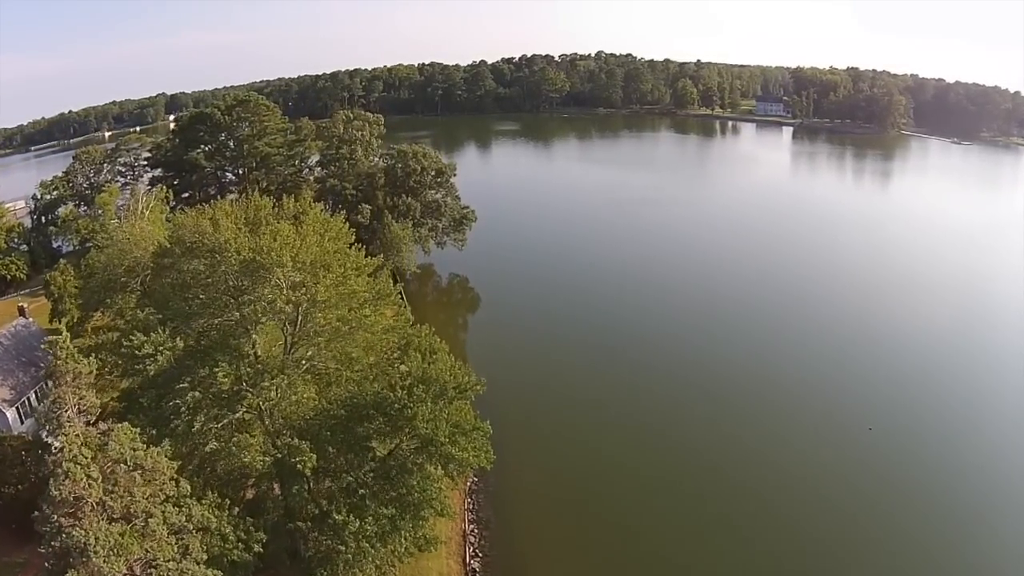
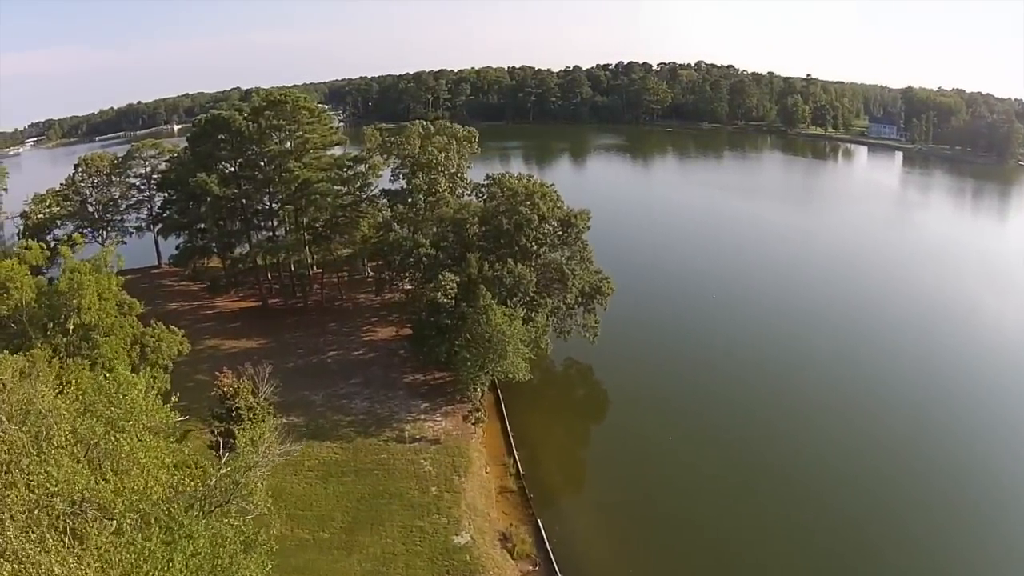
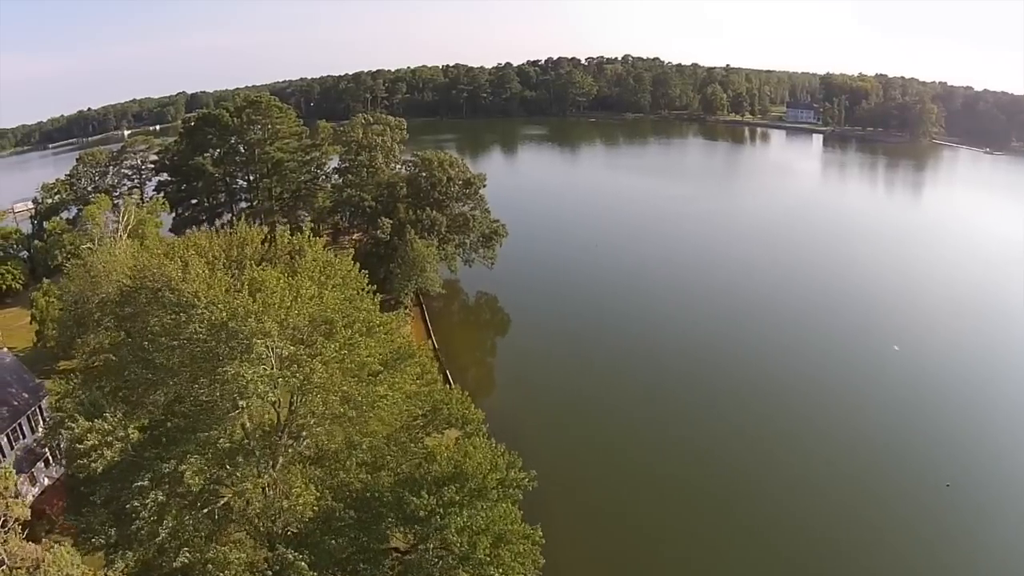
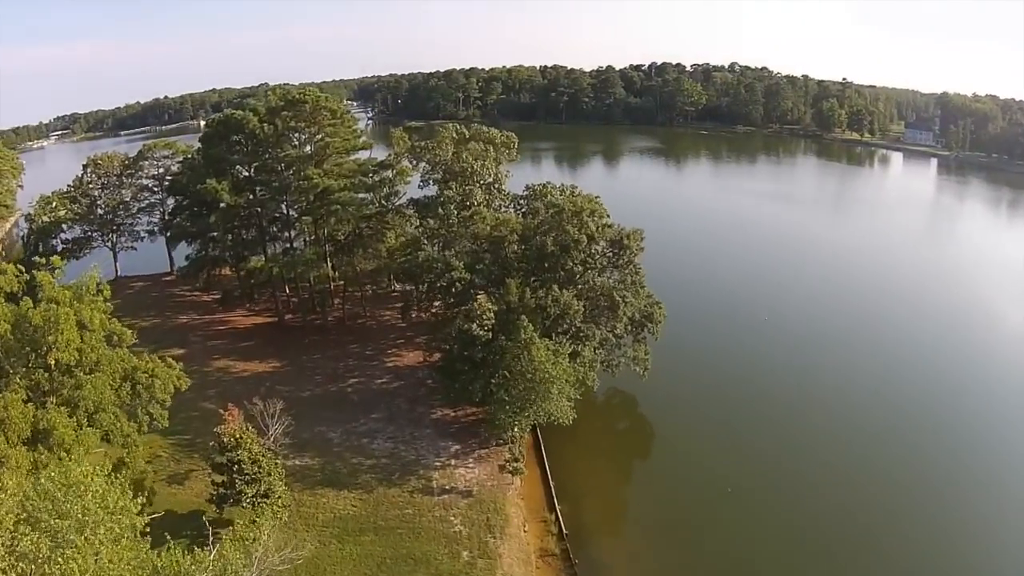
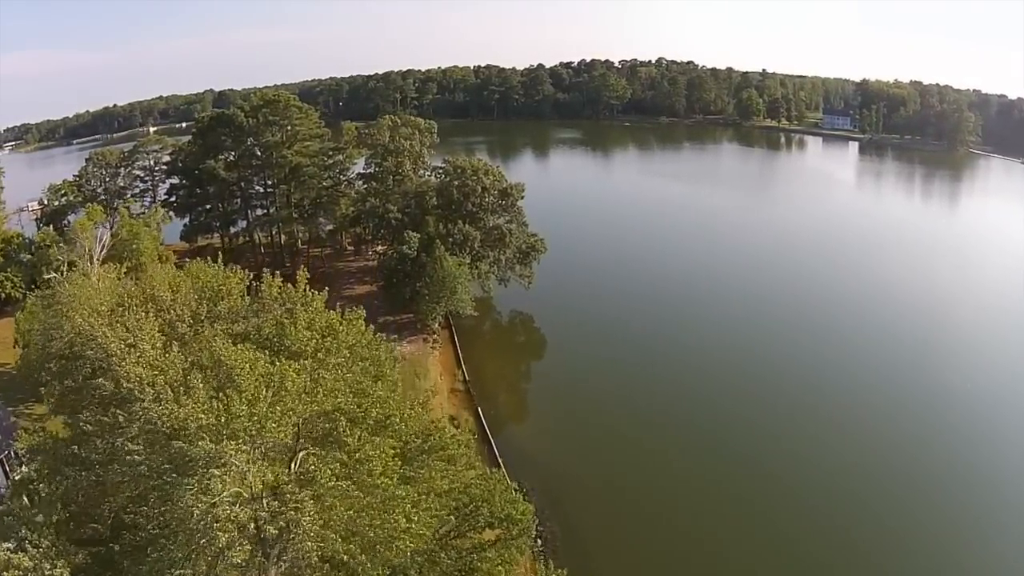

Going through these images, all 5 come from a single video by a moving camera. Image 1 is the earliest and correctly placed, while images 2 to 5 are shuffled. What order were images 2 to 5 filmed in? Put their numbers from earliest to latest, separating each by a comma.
3, 5, 2, 4
